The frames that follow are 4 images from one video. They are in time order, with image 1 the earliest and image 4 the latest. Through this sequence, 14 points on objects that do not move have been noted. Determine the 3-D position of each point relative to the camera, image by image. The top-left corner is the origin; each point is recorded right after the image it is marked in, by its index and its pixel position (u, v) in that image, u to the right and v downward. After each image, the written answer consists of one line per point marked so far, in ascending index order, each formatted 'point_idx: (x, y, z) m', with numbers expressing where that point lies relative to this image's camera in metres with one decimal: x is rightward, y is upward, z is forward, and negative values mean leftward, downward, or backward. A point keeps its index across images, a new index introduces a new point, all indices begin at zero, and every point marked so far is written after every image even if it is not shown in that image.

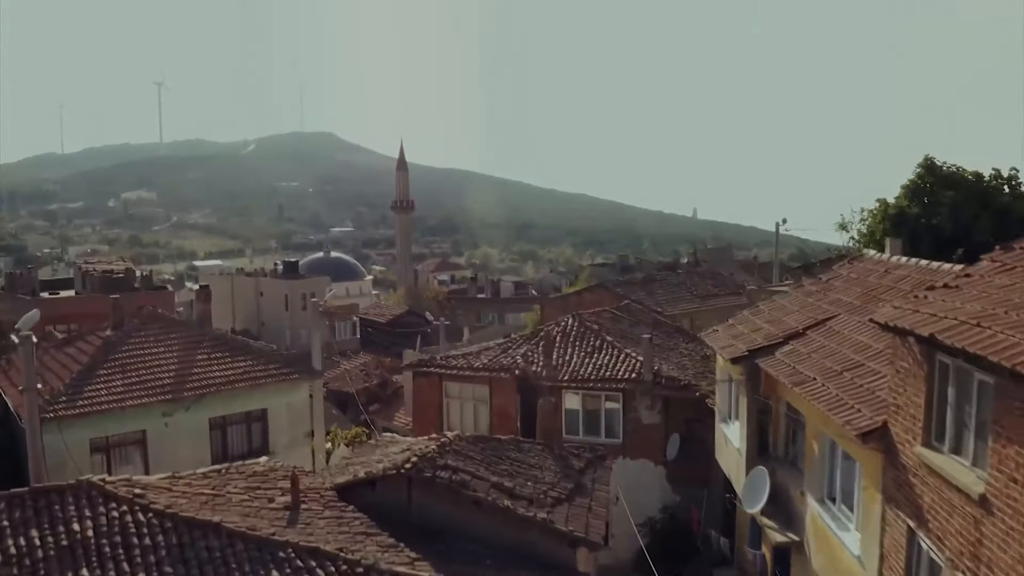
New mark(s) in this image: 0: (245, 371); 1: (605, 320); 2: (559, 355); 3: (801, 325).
0: (-4.2, -1.3, +14.3) m
1: (+1.5, -0.5, +15.0) m
2: (+0.7, -1.0, +13.6) m
3: (+3.0, -0.4, +9.4) m
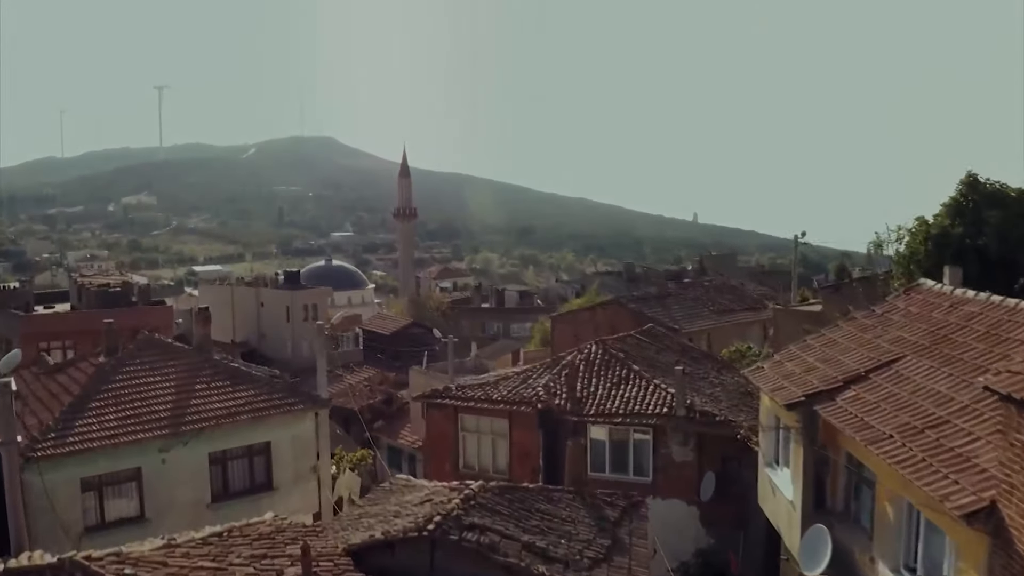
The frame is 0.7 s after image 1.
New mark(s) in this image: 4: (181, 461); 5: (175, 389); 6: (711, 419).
0: (-3.9, -1.7, +13.4) m
1: (+1.8, -0.9, +14.1) m
2: (+1.0, -1.4, +12.7) m
3: (+3.3, -0.8, +8.5) m
4: (-4.6, -2.4, +12.6) m
5: (-4.9, -1.5, +13.2) m
6: (+2.6, -1.7, +11.9) m
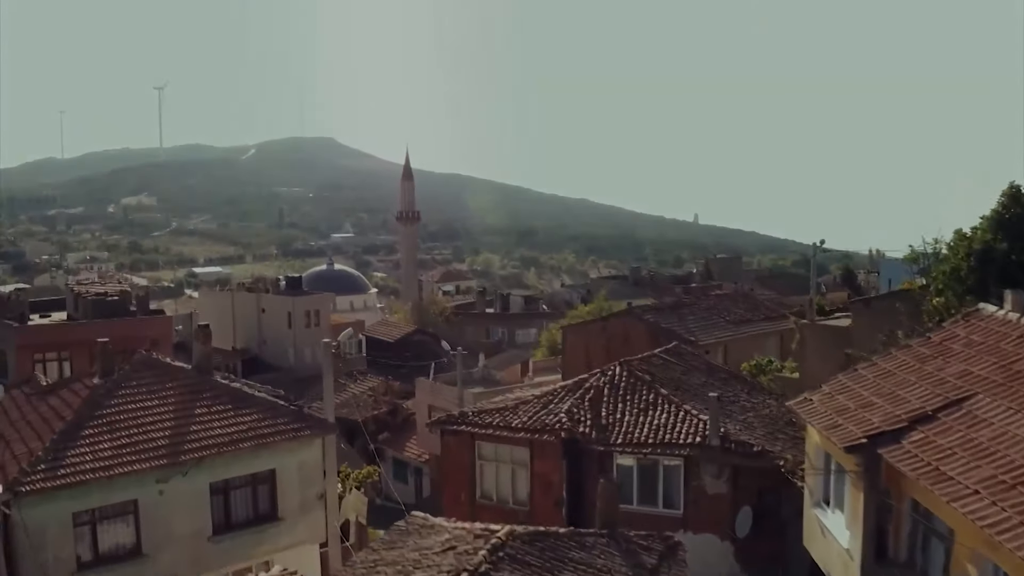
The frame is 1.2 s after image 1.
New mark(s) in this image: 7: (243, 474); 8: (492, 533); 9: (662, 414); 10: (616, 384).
0: (-3.7, -1.9, +12.6) m
1: (+2.1, -1.2, +13.3) m
2: (+1.3, -1.6, +12.0) m
3: (+3.6, -1.0, +7.8) m
4: (-4.3, -2.7, +11.8) m
5: (-4.7, -1.7, +12.5) m
6: (+2.9, -2.0, +11.2) m
7: (-3.7, -2.6, +12.5) m
8: (-0.2, -2.2, +8.3) m
9: (+2.0, -1.7, +11.8) m
10: (+1.4, -1.3, +12.6) m
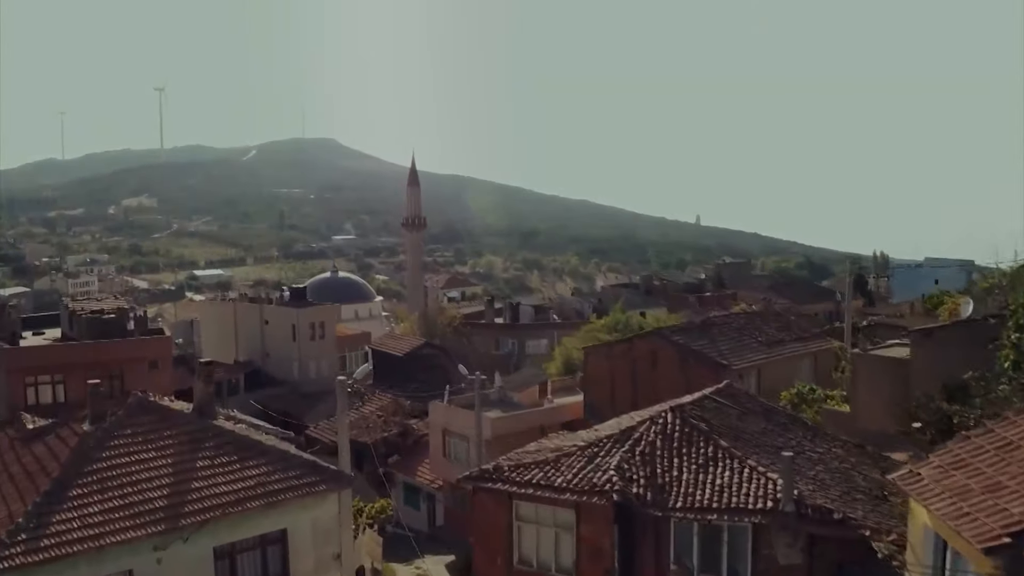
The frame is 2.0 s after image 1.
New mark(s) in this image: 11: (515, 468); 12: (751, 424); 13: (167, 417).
0: (-3.2, -2.4, +11.3) m
1: (+2.6, -1.7, +12.0) m
2: (+1.8, -2.1, +10.6) m
3: (+4.1, -1.5, +6.4) m
4: (-3.8, -3.1, +10.4) m
5: (-4.2, -2.2, +11.1) m
6: (+3.4, -2.5, +9.8) m
7: (-3.2, -3.0, +11.1) m
8: (+0.3, -2.7, +6.9) m
9: (+2.5, -2.1, +10.5) m
10: (+1.9, -1.8, +11.3) m
11: (0.0, -2.2, +11.1) m
12: (+3.2, -1.8, +12.1) m
13: (-4.6, -1.7, +12.1) m
